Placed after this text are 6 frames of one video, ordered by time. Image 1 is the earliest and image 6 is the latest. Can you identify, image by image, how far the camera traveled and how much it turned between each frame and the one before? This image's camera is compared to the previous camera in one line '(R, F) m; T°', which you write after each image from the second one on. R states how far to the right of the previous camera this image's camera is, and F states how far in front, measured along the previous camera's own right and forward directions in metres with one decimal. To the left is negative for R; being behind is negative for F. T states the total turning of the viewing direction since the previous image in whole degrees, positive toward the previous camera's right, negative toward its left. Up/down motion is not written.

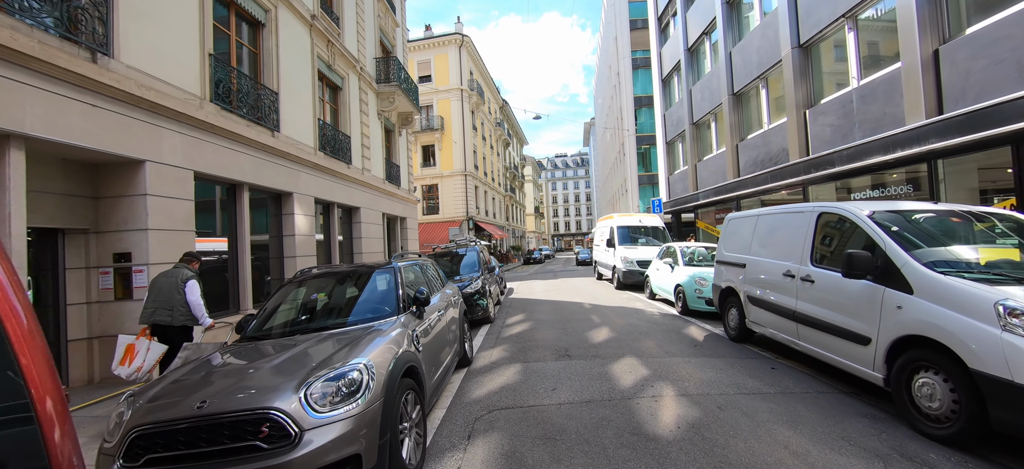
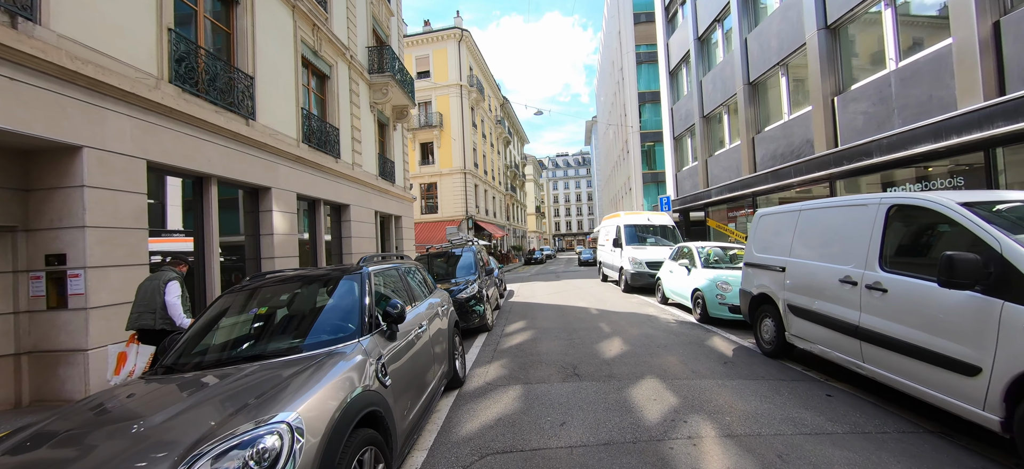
(0.0, +0.8) m; 0°
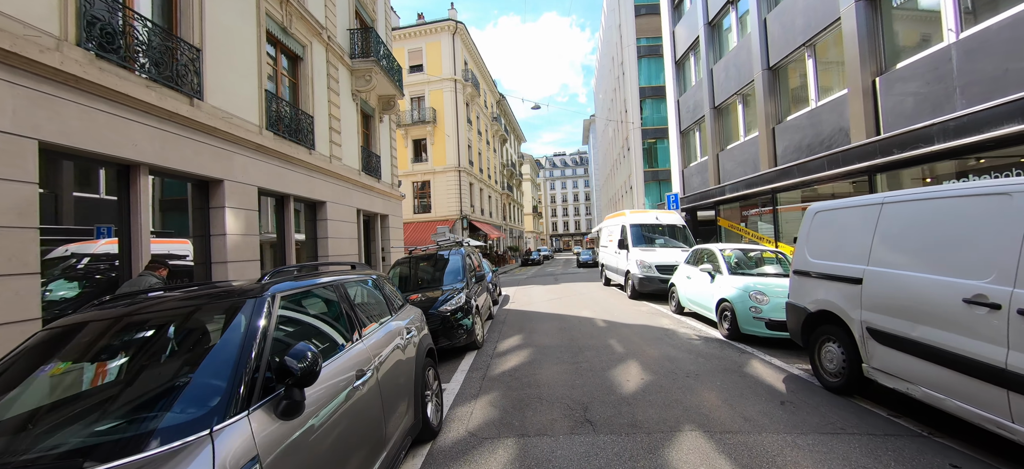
(+0.1, +1.1) m; 0°
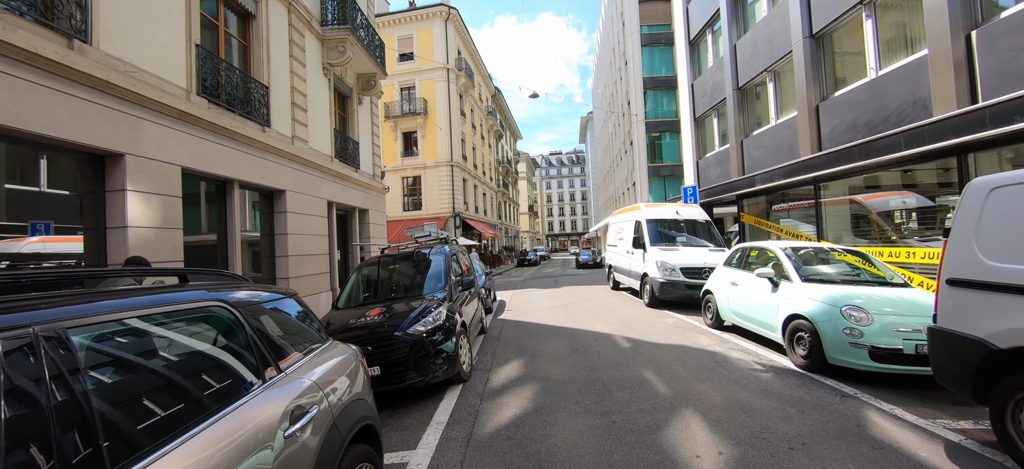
(0.0, +1.6) m; +1°
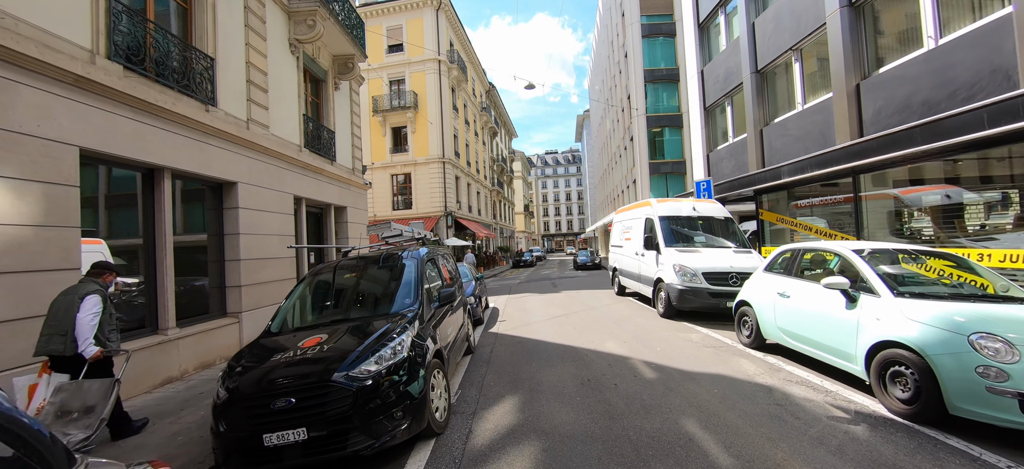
(0.0, +1.2) m; +1°
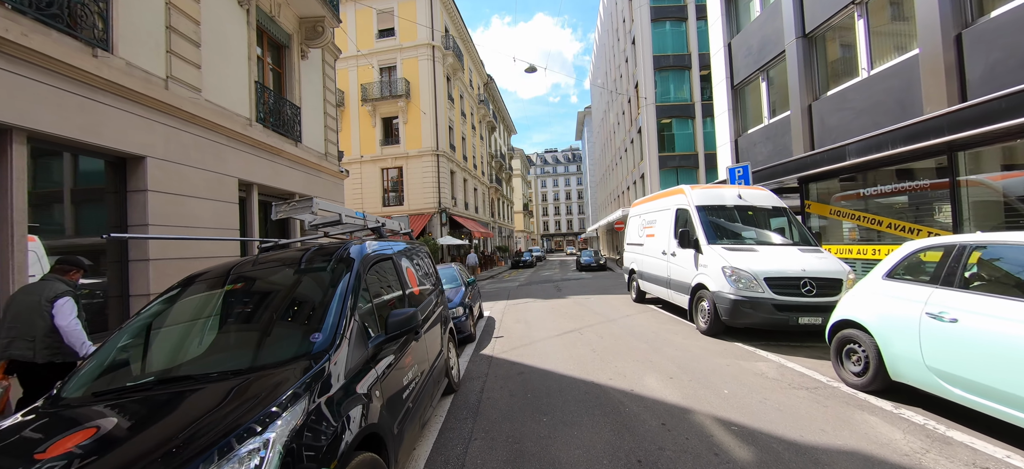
(0.0, +1.7) m; 0°
